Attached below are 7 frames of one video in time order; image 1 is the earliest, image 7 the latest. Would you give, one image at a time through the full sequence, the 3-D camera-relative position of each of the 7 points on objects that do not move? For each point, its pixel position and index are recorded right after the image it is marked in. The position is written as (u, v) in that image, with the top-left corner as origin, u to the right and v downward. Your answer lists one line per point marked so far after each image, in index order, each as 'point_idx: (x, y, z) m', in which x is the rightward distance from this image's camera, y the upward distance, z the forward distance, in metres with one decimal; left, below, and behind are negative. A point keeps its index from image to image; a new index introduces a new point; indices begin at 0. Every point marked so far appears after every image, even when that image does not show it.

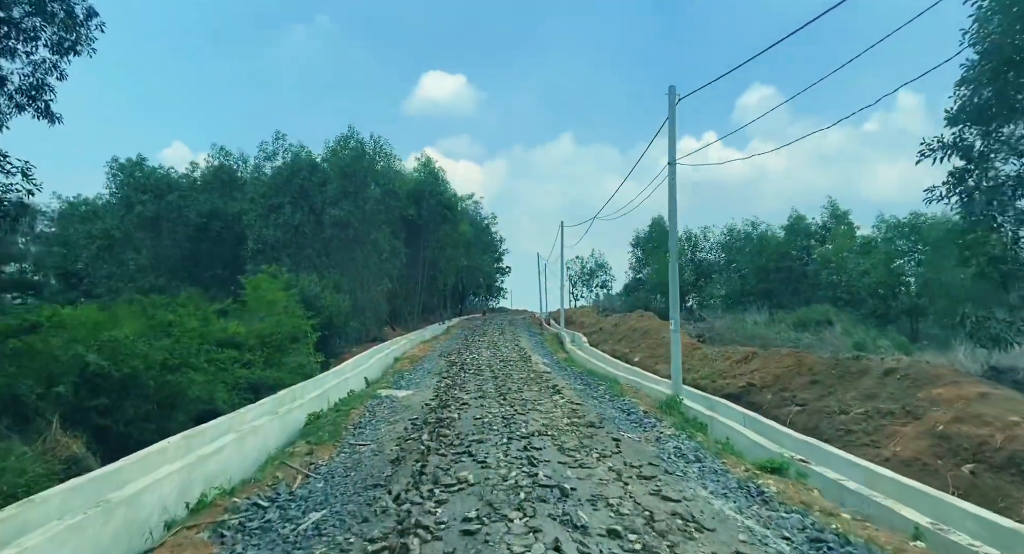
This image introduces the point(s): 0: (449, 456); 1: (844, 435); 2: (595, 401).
0: (-0.9, -2.5, +10.0) m
1: (+5.9, -2.8, +12.9) m
2: (+1.8, -2.7, +16.0) m
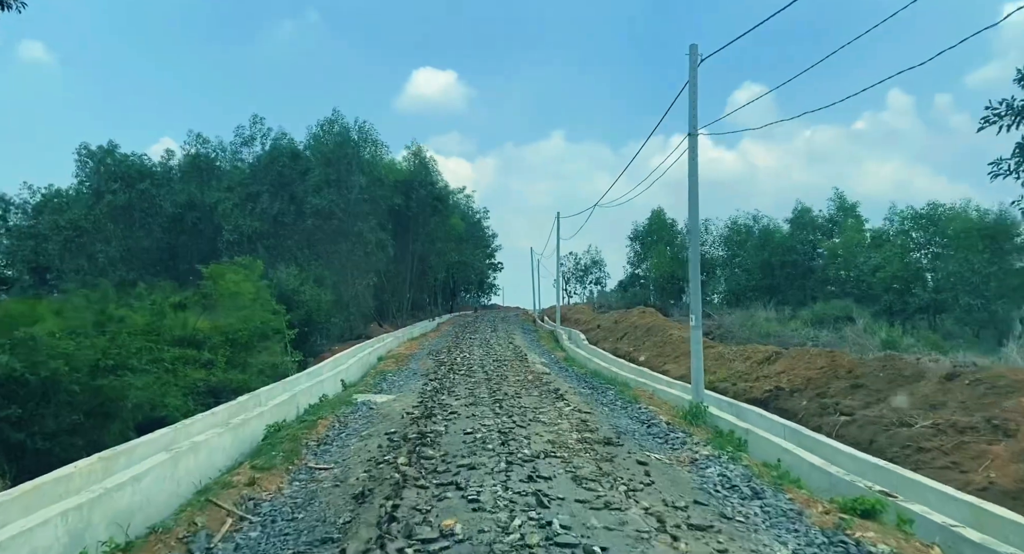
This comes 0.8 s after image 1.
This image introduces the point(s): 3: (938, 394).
0: (-0.9, -2.2, +7.7) m
1: (+5.9, -2.6, +10.7) m
2: (+1.8, -2.5, +13.7) m
3: (+7.4, -2.0, +12.6) m
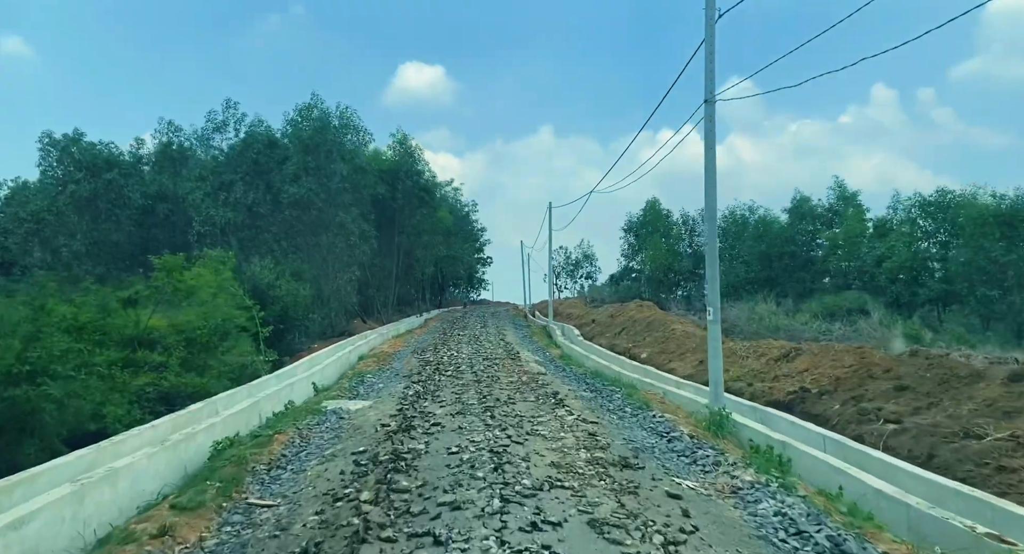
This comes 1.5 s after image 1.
0: (-0.9, -2.1, +5.7) m
1: (+5.8, -2.4, +8.8) m
2: (+1.7, -2.3, +11.7) m
3: (+7.3, -1.8, +10.8) m
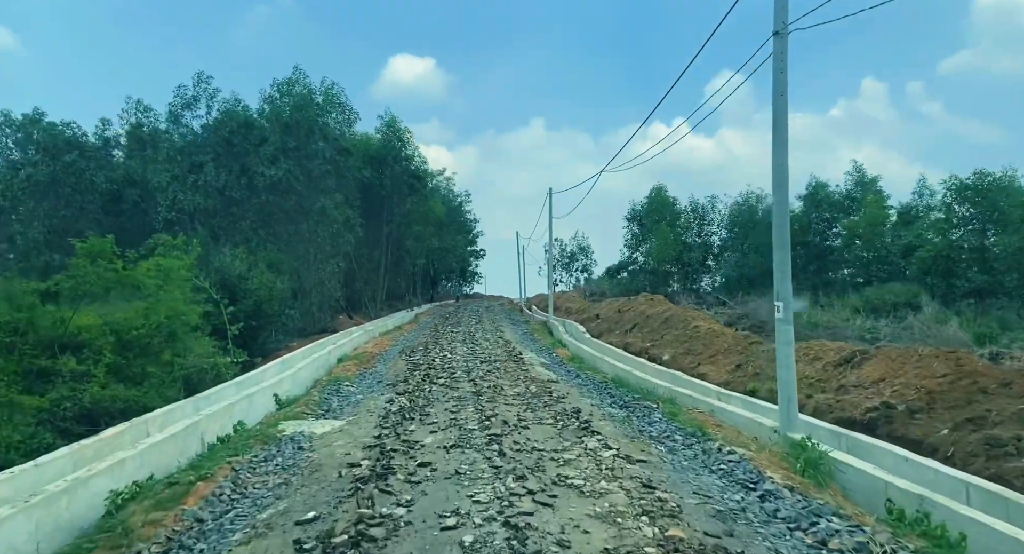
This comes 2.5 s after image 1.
0: (-0.6, -1.9, +2.6) m
1: (+6.0, -2.2, +5.8) m
2: (+1.8, -2.1, +8.7) m
3: (+7.5, -1.6, +7.7) m
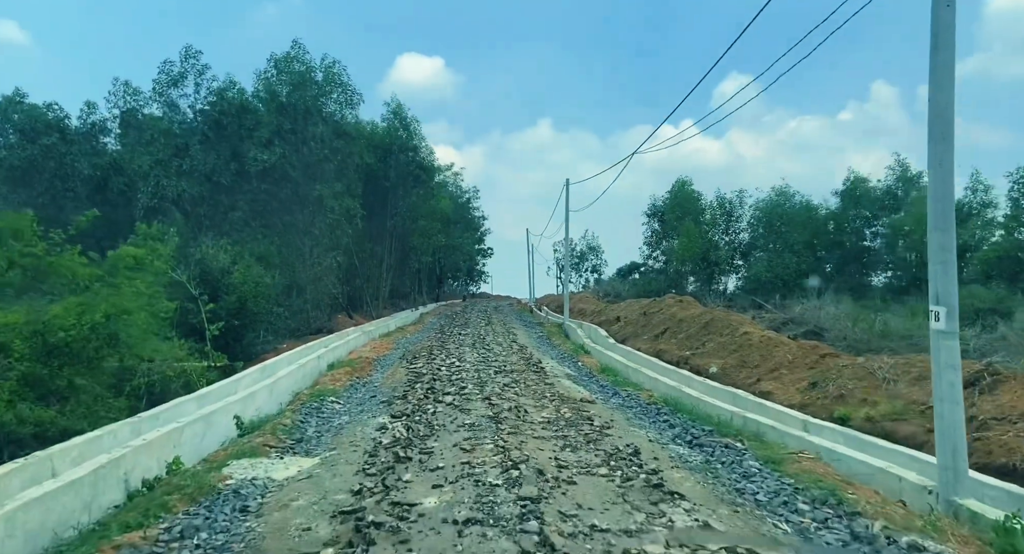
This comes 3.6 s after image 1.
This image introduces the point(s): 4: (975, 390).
0: (-0.3, -1.8, -0.6) m
1: (+6.3, -2.2, +2.6) m
2: (+2.2, -2.0, +5.5) m
3: (+7.8, -1.6, +4.5) m
4: (+7.1, -1.7, +11.0) m
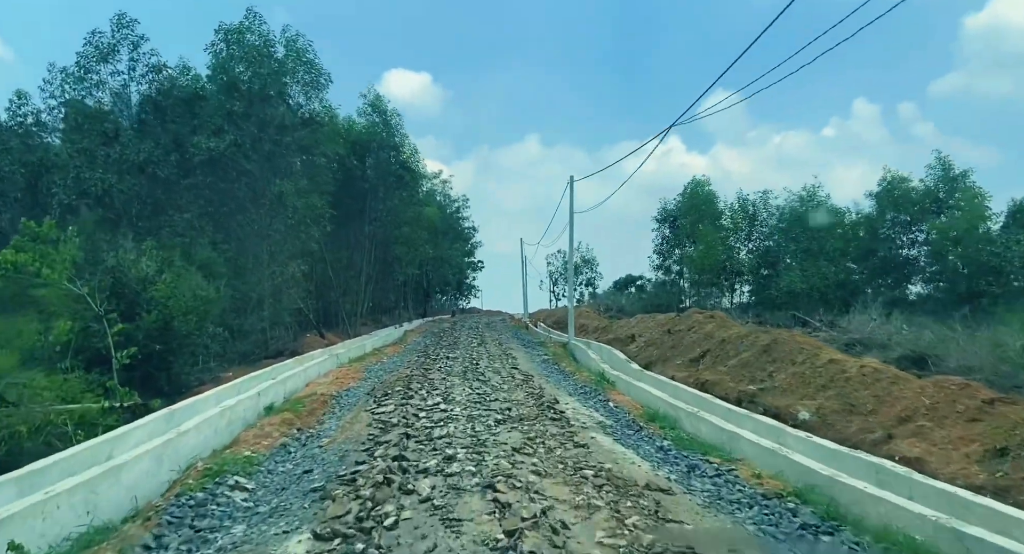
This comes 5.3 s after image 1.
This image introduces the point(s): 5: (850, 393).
0: (+0.1, -1.6, -5.7) m
1: (+6.7, -2.0, -2.5) m
2: (+2.5, -1.9, +0.4) m
3: (+8.2, -1.4, -0.5) m
4: (+7.3, -1.7, +5.9) m
5: (+5.8, -2.0, +12.6) m
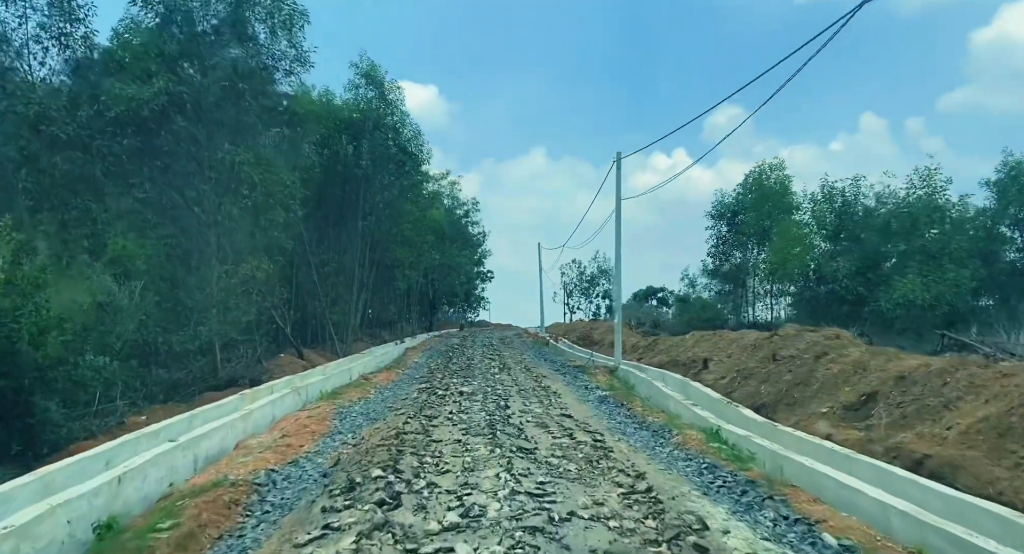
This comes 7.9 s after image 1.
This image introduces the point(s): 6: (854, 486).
0: (+0.8, -1.1, -13.2) m
1: (+7.4, -1.6, -10.1) m
2: (+3.3, -1.5, -7.1) m
3: (+8.9, -1.1, -8.1) m
4: (+8.1, -1.5, -1.6) m
5: (+6.7, -1.8, +5.0) m
6: (+3.8, -2.3, +8.2) m
